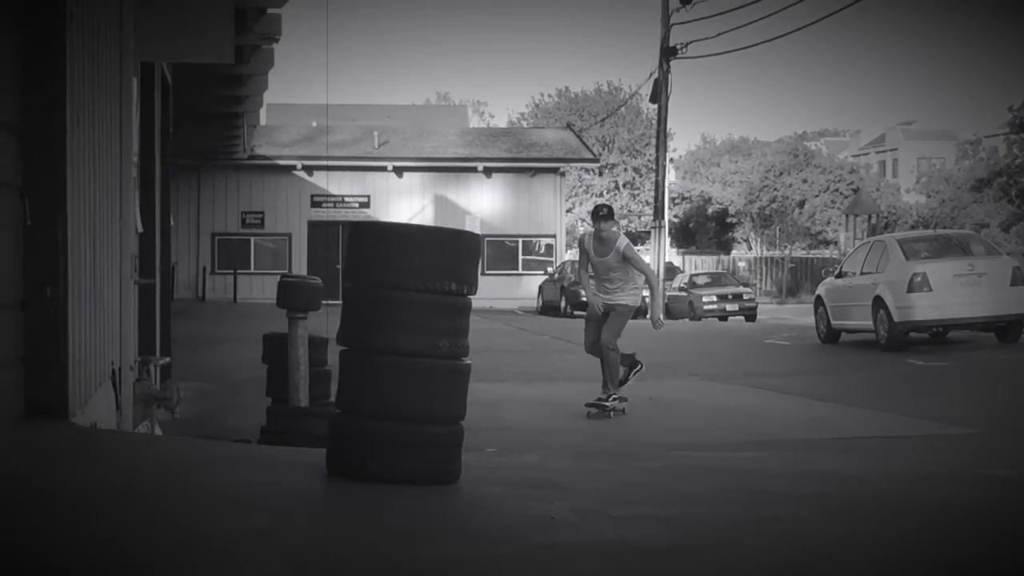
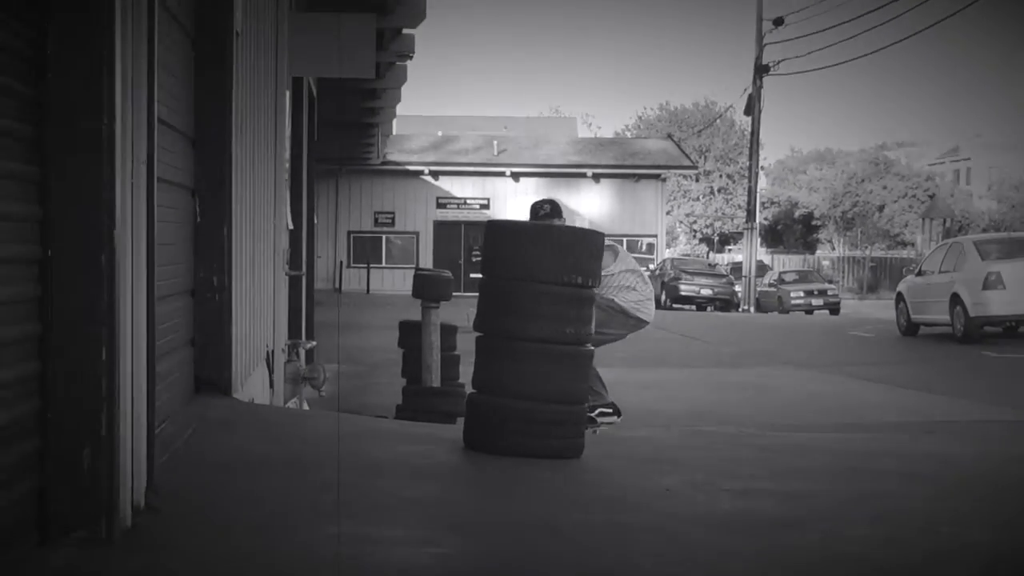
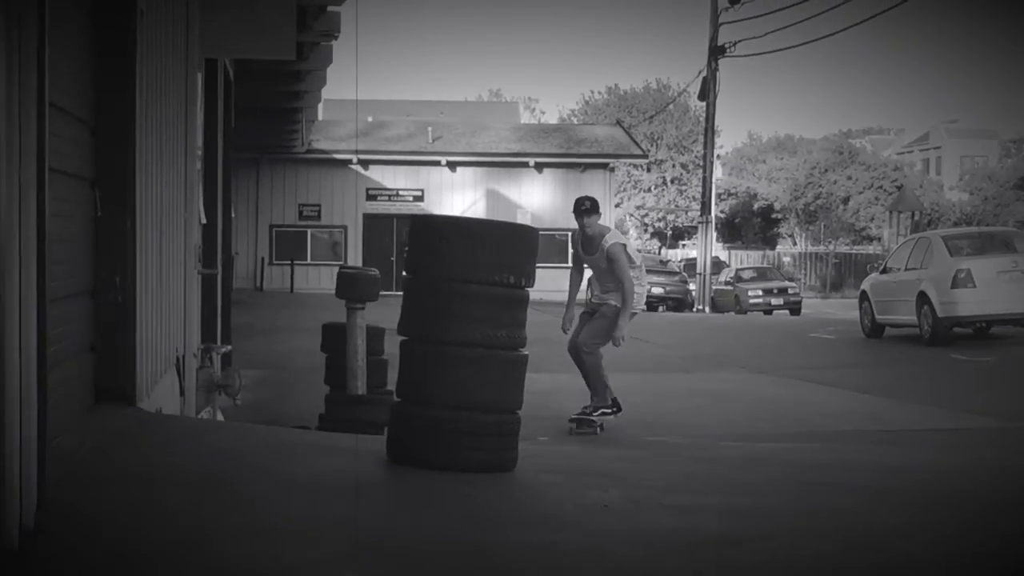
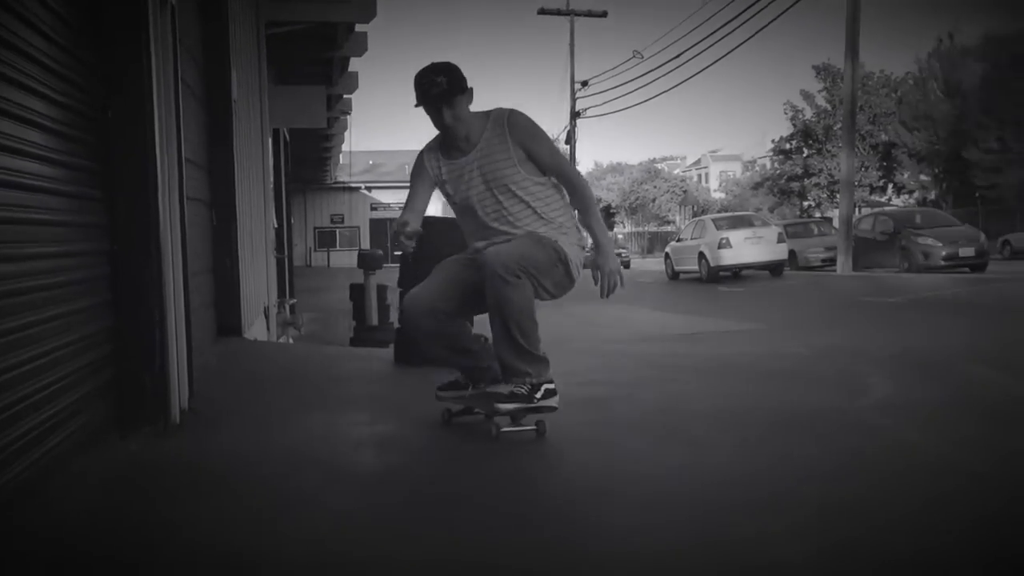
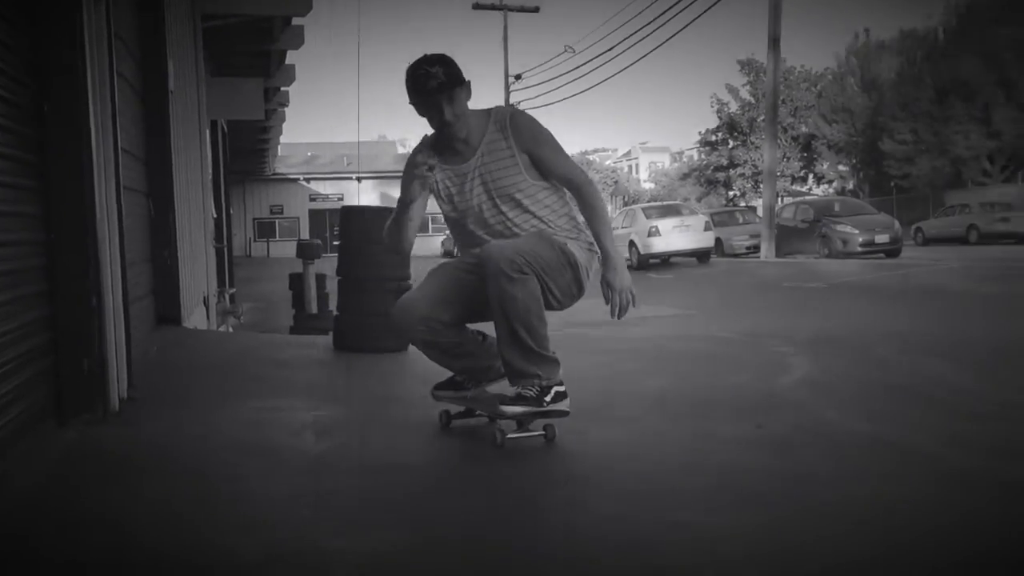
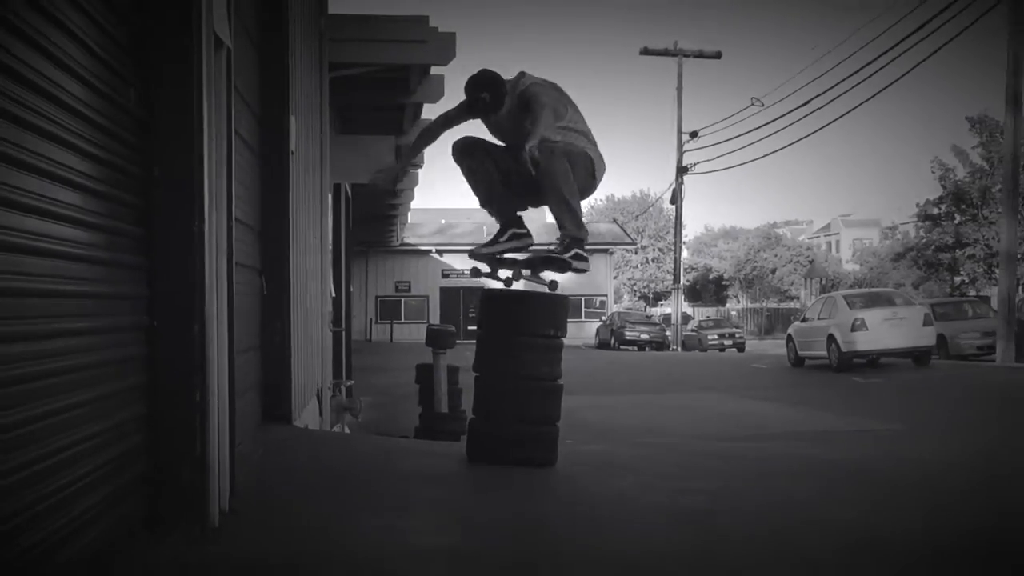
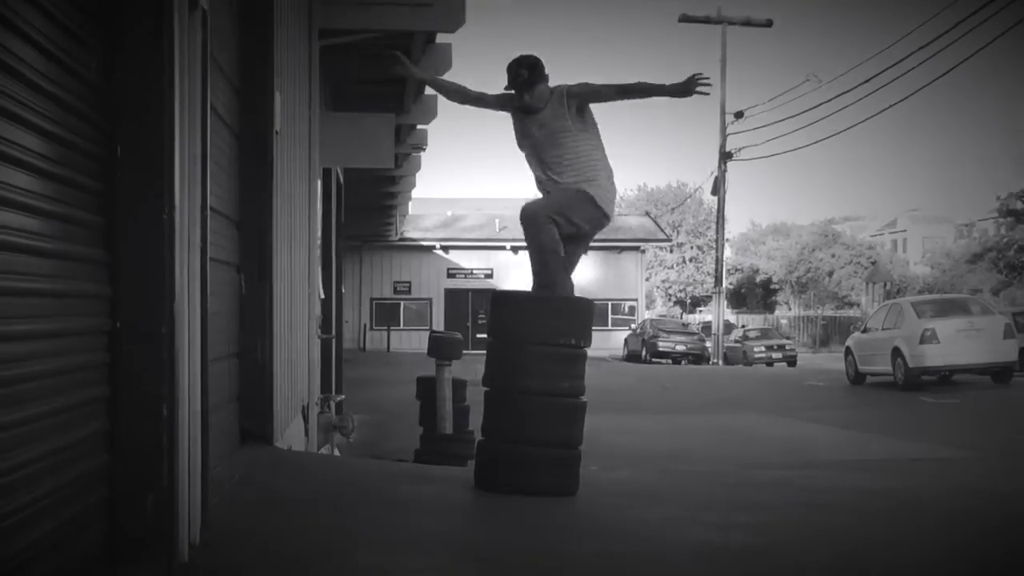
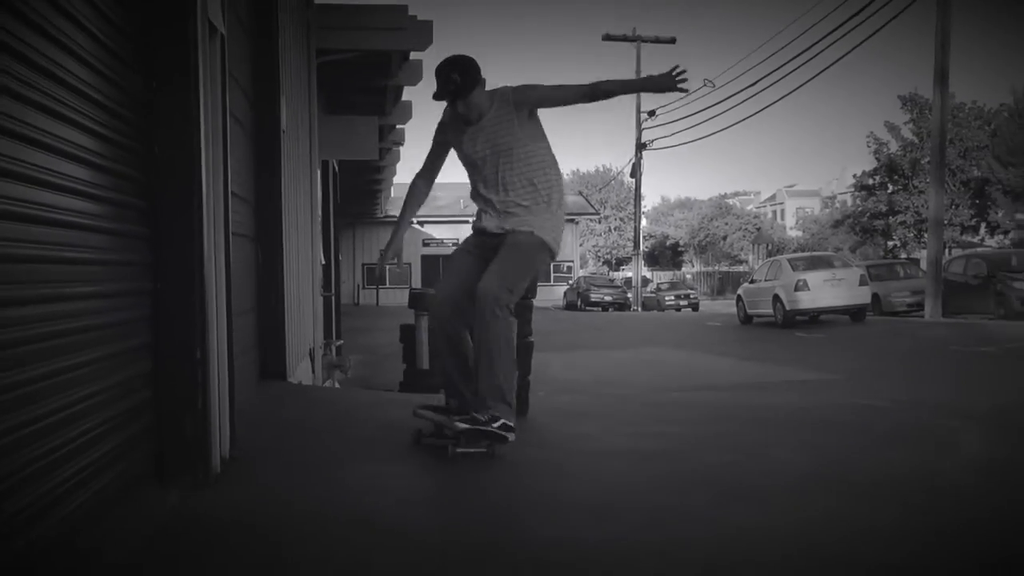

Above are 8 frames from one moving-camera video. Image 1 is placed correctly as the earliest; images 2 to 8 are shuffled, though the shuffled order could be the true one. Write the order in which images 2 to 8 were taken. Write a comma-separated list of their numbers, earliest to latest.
3, 2, 7, 6, 8, 4, 5
